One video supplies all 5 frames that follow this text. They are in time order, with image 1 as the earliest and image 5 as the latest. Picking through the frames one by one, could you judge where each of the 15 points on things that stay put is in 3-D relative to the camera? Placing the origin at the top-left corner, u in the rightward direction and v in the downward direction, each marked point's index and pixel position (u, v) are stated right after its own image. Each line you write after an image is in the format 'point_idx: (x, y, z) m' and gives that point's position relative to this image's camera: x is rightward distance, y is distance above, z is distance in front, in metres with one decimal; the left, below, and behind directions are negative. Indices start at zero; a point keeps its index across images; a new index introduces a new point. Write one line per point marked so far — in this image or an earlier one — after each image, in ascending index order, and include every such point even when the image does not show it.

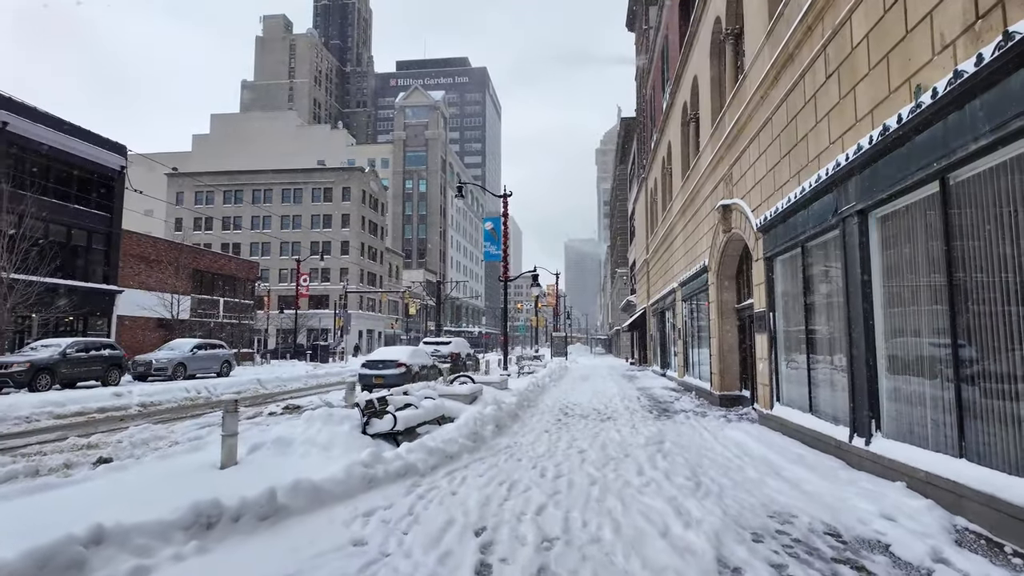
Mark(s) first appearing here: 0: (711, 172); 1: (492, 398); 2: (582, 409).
0: (+5.2, +3.0, +14.6) m
1: (-0.4, -2.1, +10.5) m
2: (+1.7, -2.8, +13.1) m
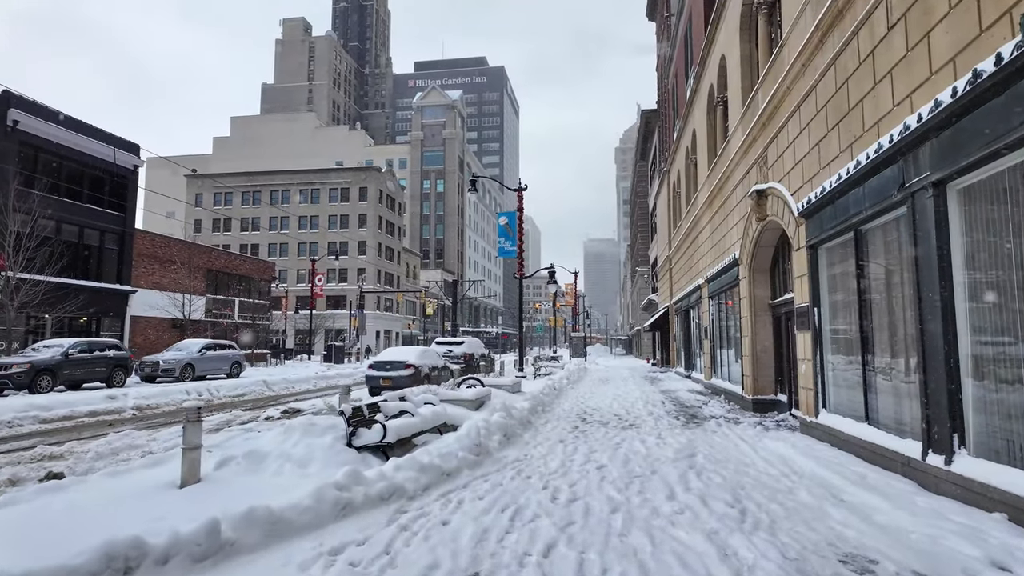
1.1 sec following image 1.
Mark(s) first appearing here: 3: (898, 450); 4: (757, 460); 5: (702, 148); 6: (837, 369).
0: (+5.5, +3.2, +13.4) m
1: (-0.2, -2.0, +9.5) m
2: (+1.9, -2.7, +12.1) m
3: (+4.3, -1.8, +6.3) m
4: (+3.2, -2.2, +7.2) m
5: (+6.6, +4.8, +19.5) m
6: (+4.9, -1.2, +8.5) m
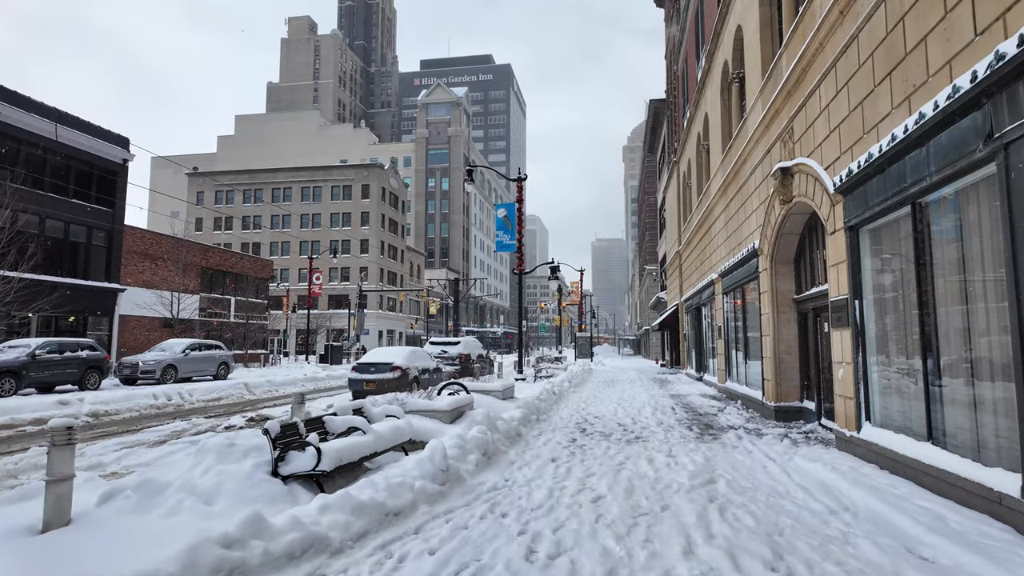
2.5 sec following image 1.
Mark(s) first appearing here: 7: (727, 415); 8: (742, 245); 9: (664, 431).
0: (+5.4, +3.3, +11.9) m
1: (-0.4, -1.8, +8.2) m
2: (+1.8, -2.6, +10.6) m
3: (+4.1, -1.7, +4.8) m
4: (+2.9, -2.1, +5.8) m
5: (+6.5, +5.0, +18.0) m
6: (+4.7, -1.1, +7.1) m
7: (+4.6, -2.7, +12.0) m
8: (+5.8, +1.1, +14.2) m
9: (+2.7, -2.5, +9.8) m
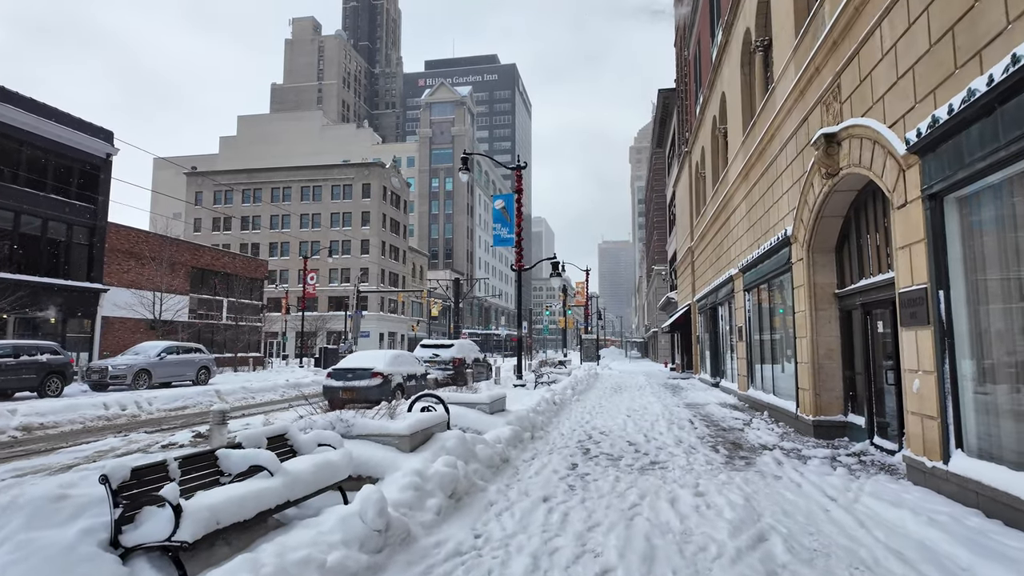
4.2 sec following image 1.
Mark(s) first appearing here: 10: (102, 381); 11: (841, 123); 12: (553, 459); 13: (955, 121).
0: (+5.2, +3.4, +10.2) m
1: (-0.6, -1.7, +6.5) m
2: (+1.6, -2.4, +8.9) m
3: (+3.8, -1.5, +3.1) m
4: (+2.7, -1.9, +4.1) m
5: (+6.4, +5.0, +16.3) m
6: (+4.5, -0.9, +5.3) m
7: (+4.4, -2.6, +10.2) m
8: (+5.7, +1.2, +12.4) m
9: (+2.5, -2.4, +8.1) m
10: (-14.0, -3.2, +19.2) m
11: (+4.8, +2.4, +8.1) m
12: (+0.5, -2.3, +7.5) m
13: (+4.2, +1.6, +5.3) m
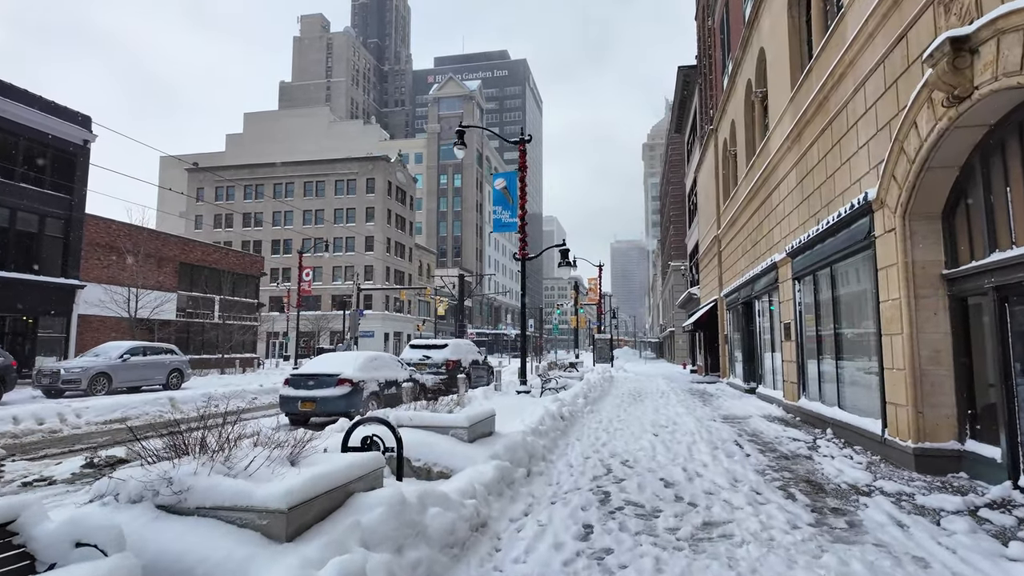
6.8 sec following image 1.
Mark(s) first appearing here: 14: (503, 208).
0: (+5.1, +3.7, +7.6) m
1: (-0.8, -1.4, +4.0) m
2: (+1.5, -2.2, +6.4) m
3: (+3.6, -1.2, +0.5) m
4: (+2.5, -1.7, +1.5) m
5: (+6.5, +5.3, +13.6) m
6: (+4.3, -0.7, +2.7) m
7: (+4.3, -2.3, +7.6) m
8: (+5.6, +1.5, +9.8) m
9: (+2.3, -2.1, +5.5) m
10: (-13.9, -3.0, +17.0) m
11: (+4.6, +2.7, +5.5) m
12: (+0.4, -2.0, +5.0) m
13: (+4.0, +1.8, +2.7) m
14: (-0.2, +2.4, +16.9) m
